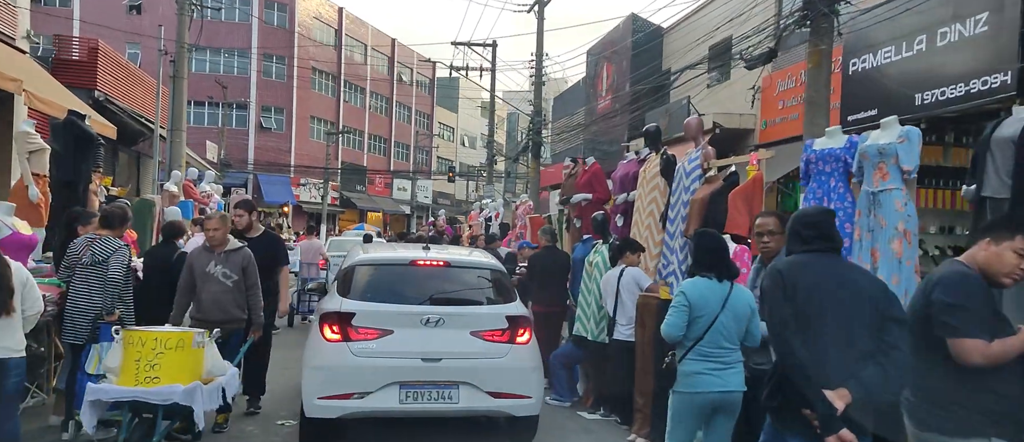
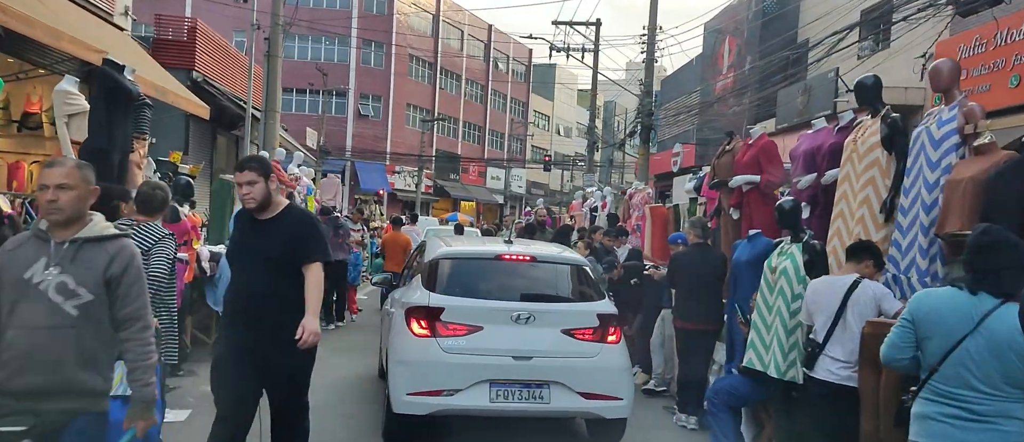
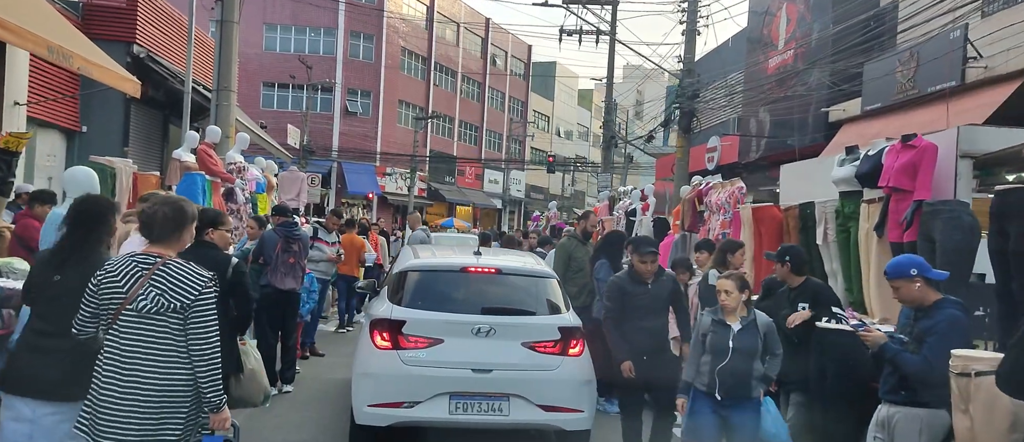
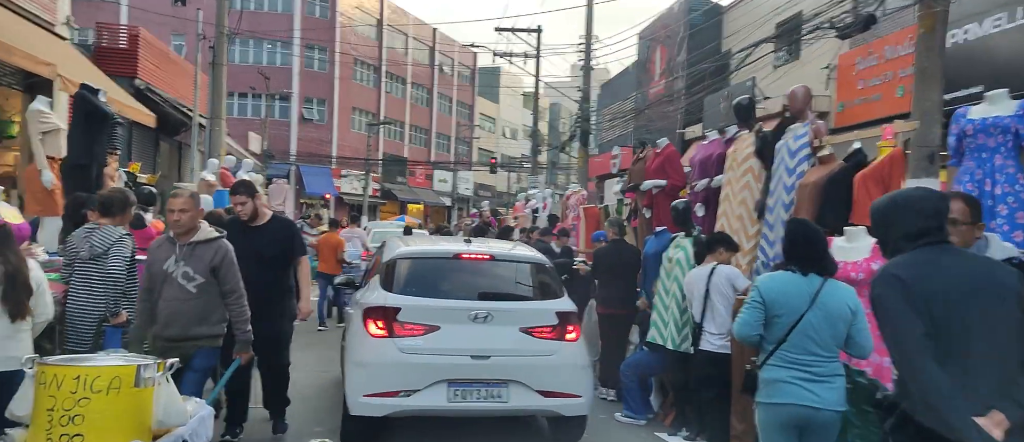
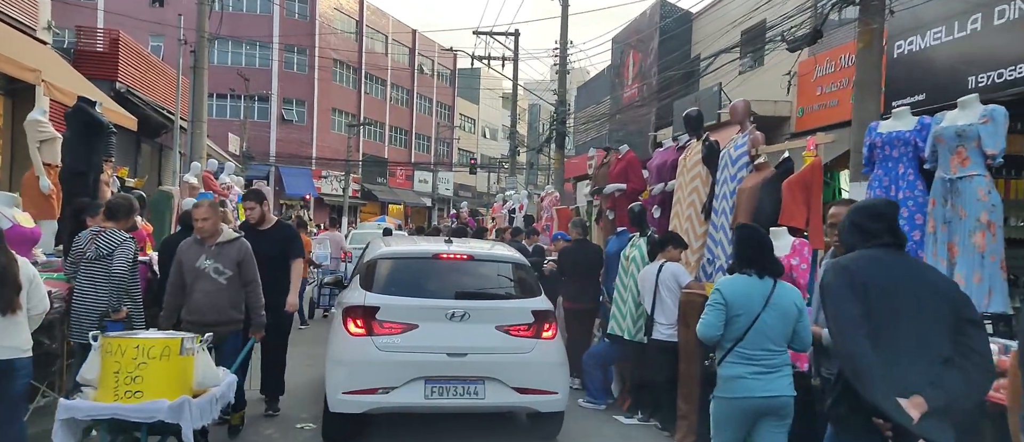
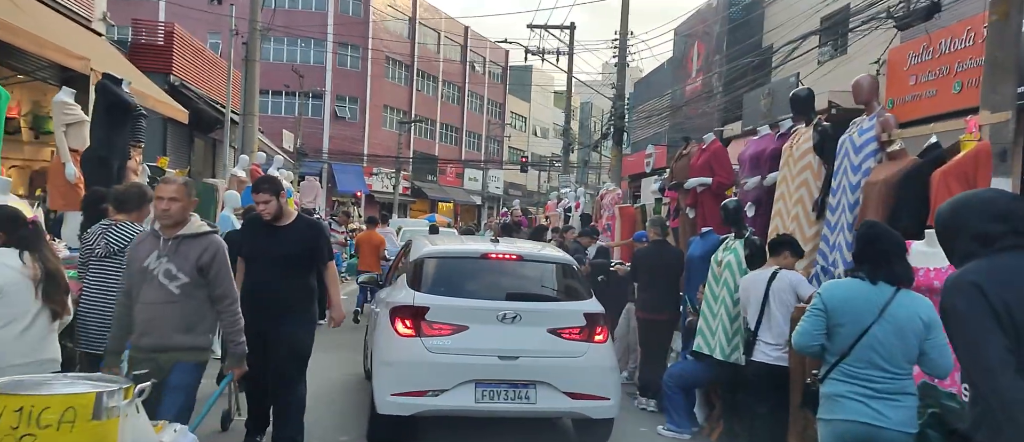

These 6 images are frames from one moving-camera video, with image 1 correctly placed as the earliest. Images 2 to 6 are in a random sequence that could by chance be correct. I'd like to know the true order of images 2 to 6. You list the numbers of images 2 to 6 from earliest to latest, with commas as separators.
5, 4, 6, 2, 3
